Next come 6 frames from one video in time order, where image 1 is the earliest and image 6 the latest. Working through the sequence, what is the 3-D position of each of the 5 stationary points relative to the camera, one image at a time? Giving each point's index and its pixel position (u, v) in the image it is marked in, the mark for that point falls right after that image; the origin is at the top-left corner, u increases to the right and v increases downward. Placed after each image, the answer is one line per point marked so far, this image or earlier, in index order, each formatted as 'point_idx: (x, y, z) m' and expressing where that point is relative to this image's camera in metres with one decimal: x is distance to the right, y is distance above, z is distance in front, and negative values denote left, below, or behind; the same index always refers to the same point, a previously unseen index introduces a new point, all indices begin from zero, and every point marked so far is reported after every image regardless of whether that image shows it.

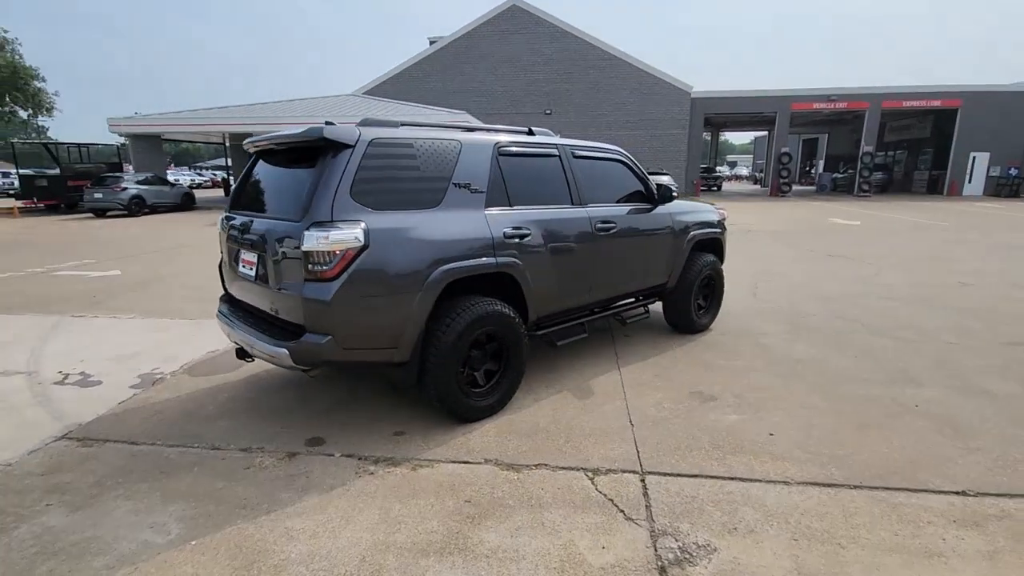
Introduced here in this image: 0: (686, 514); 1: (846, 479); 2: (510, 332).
0: (+0.8, -1.1, +2.5) m
1: (+1.7, -1.0, +2.8) m
2: (0.0, -0.3, +3.6) m
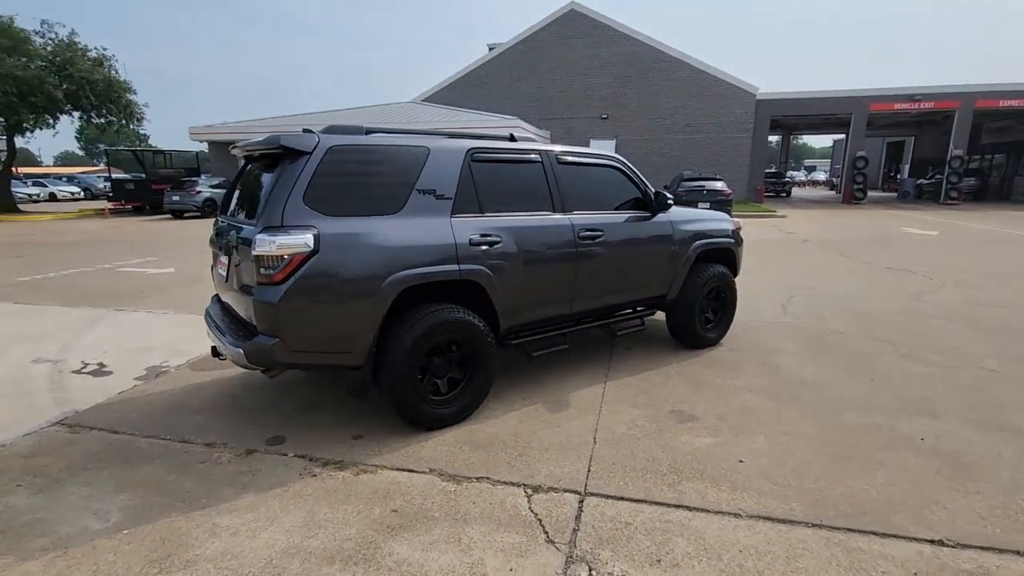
0: (+0.5, -1.1, +2.4) m
1: (+1.4, -1.1, +2.6) m
2: (-0.3, -0.3, +3.5) m
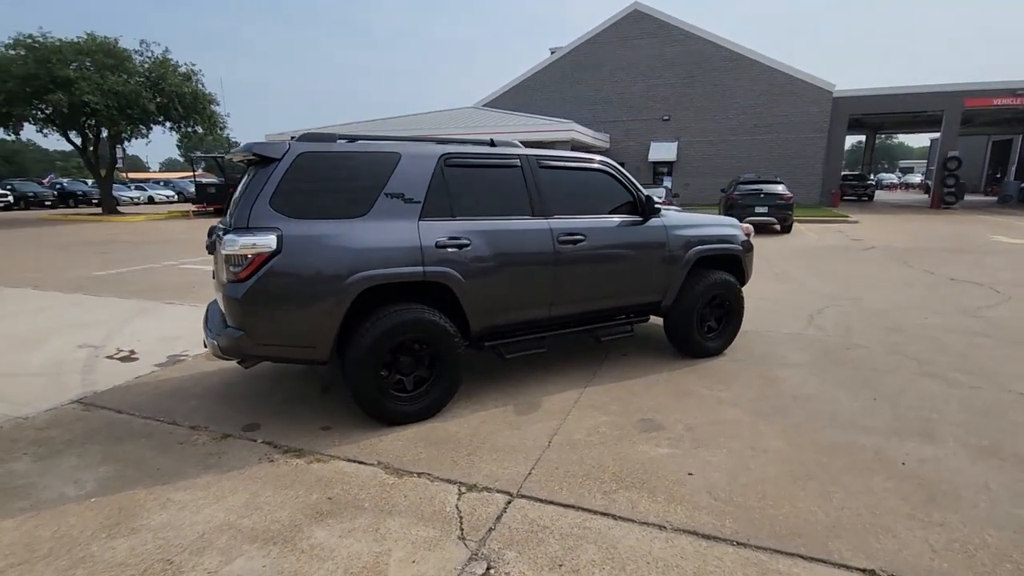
0: (0.0, -1.1, +2.4) m
1: (+1.0, -1.1, +2.5) m
2: (-0.5, -0.4, +3.6) m
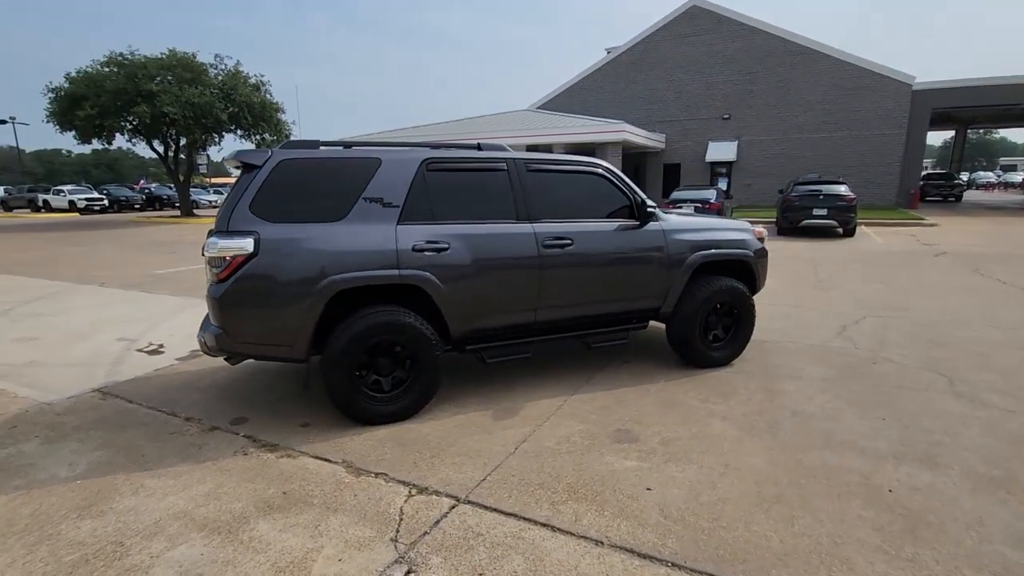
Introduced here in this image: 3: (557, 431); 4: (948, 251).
0: (-0.3, -1.2, +2.4) m
1: (+0.7, -1.2, +2.3) m
2: (-0.7, -0.4, +3.7) m
3: (+0.3, -1.0, +3.6) m
4: (+11.2, +1.0, +13.7) m
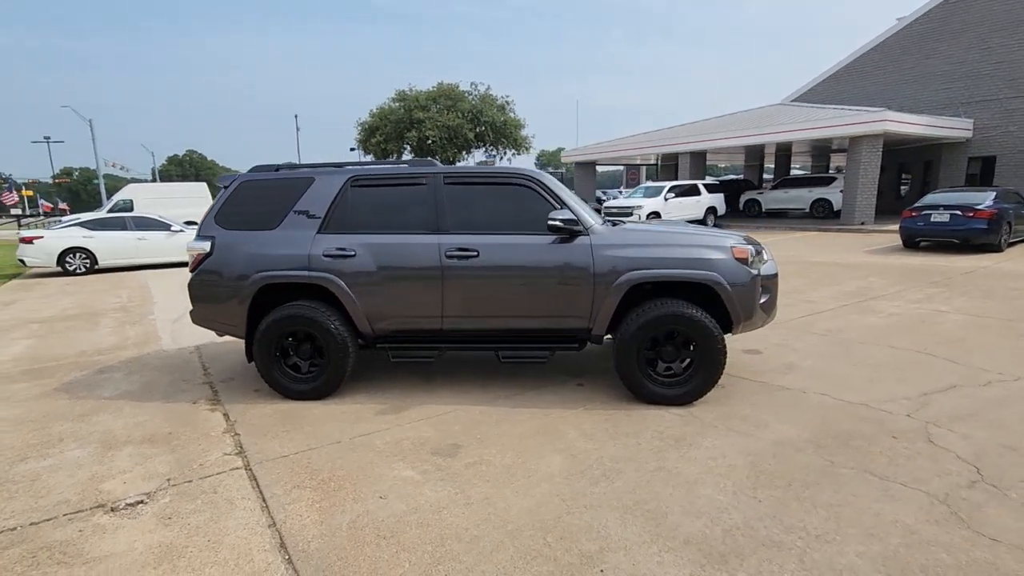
0: (-1.8, -1.2, +3.0) m
1: (-1.0, -1.2, +2.5) m
2: (-1.5, -0.4, +4.3) m
3: (-0.8, -1.0, +3.7) m
4: (+13.7, -0.1, +7.7) m
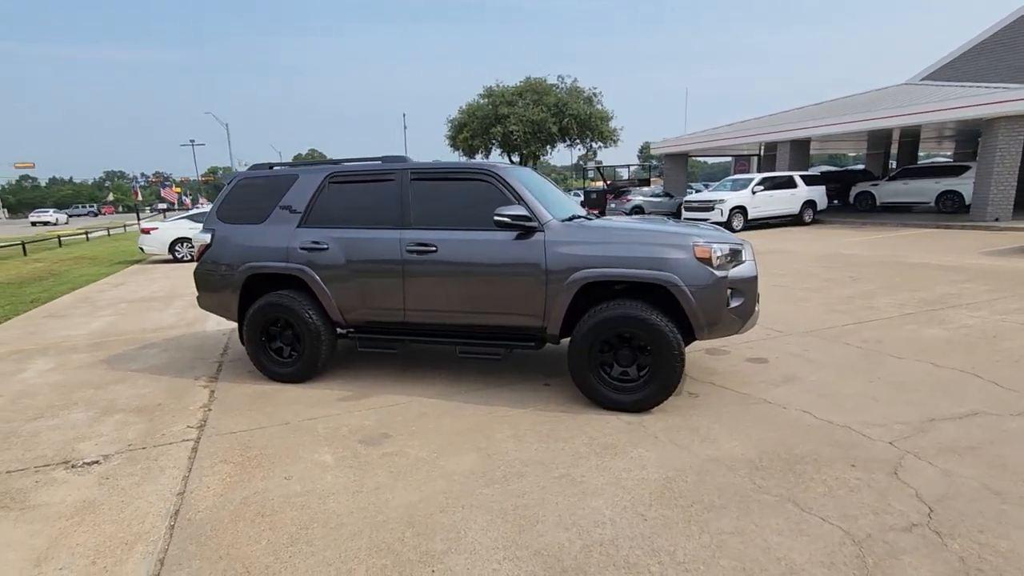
0: (-2.4, -1.1, +3.4) m
1: (-1.6, -1.2, +2.7) m
2: (-1.8, -0.3, +4.6) m
3: (-1.2, -1.0, +3.9) m
4: (+13.8, -0.4, +5.1) m
